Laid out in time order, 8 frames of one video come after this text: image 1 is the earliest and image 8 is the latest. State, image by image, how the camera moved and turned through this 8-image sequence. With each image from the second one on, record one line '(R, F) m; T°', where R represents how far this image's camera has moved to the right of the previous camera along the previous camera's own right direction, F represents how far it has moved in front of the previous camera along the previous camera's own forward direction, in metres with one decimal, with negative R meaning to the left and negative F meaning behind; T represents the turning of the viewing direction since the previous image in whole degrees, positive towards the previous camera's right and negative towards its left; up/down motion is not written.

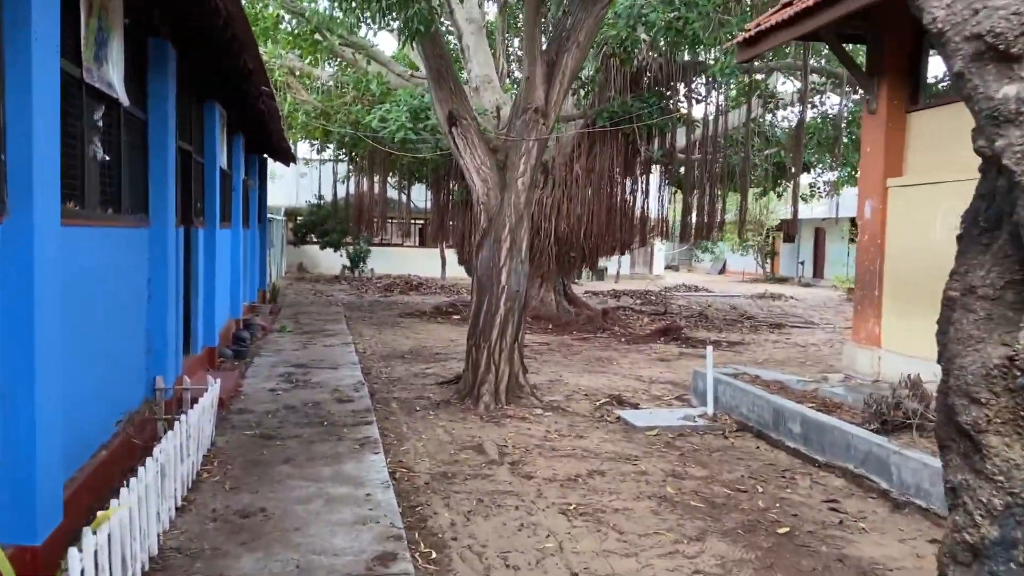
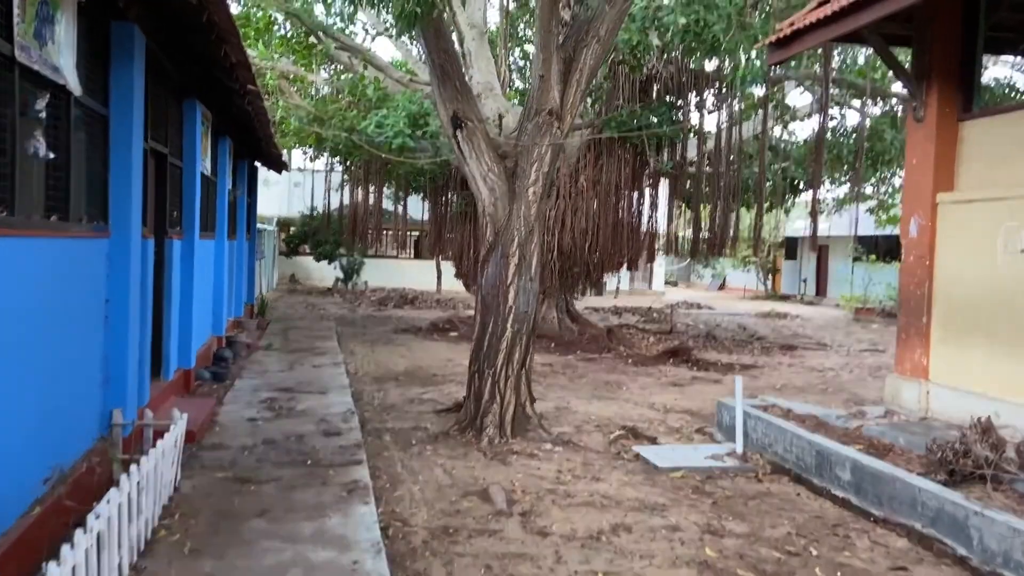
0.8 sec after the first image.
(-0.1, +0.6) m; 0°
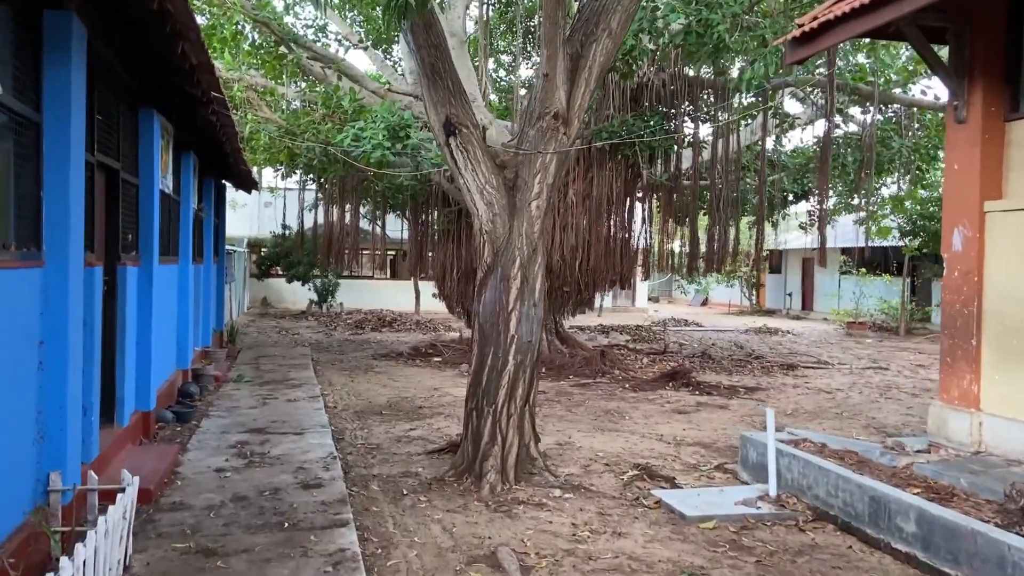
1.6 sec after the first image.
(-0.2, +0.6) m; +2°
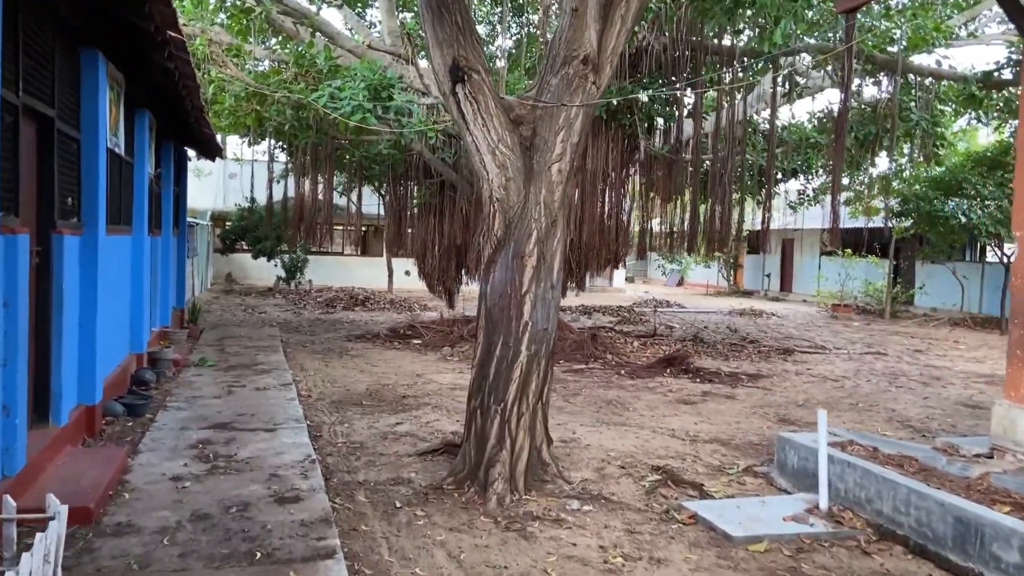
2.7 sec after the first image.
(-0.2, +0.8) m; +2°
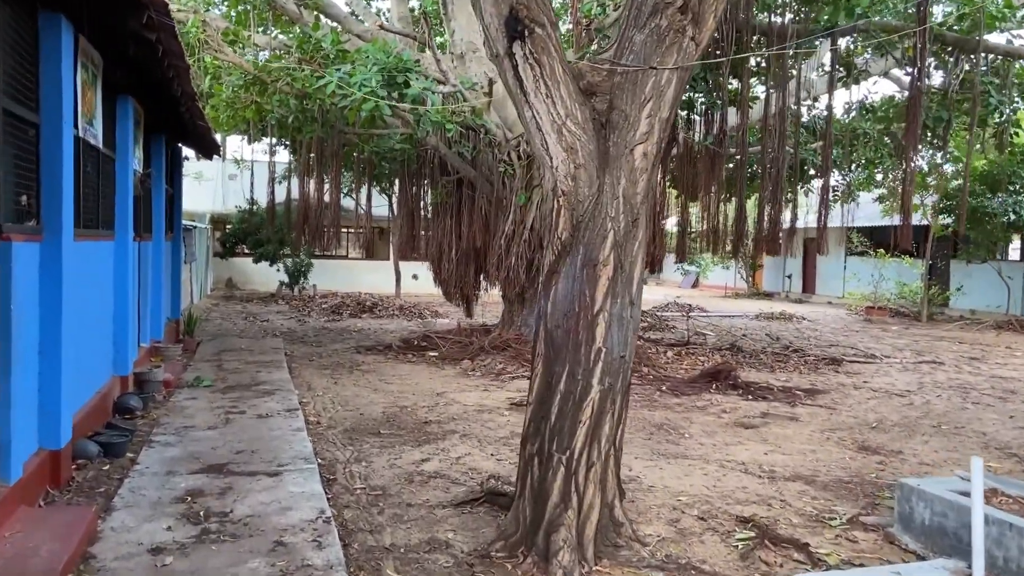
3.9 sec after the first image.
(-0.3, +0.9) m; 0°
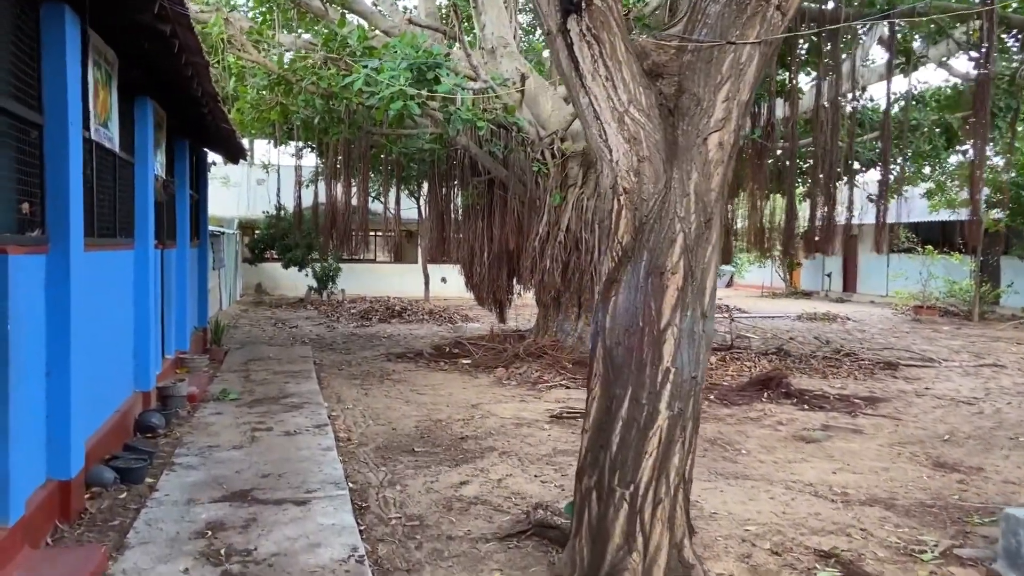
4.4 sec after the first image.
(-0.1, +0.4) m; -2°
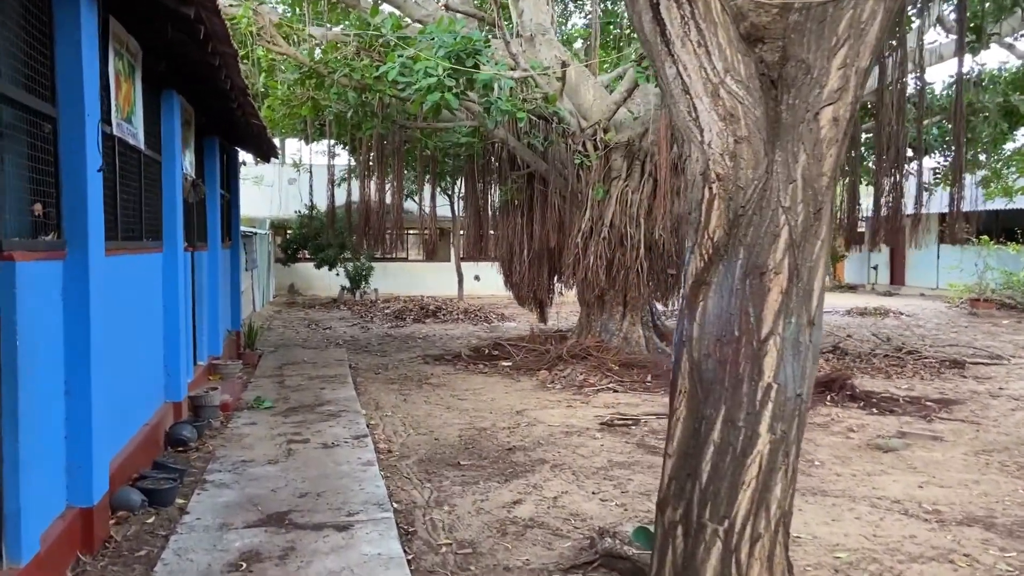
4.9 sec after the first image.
(-0.1, +0.4) m; -2°
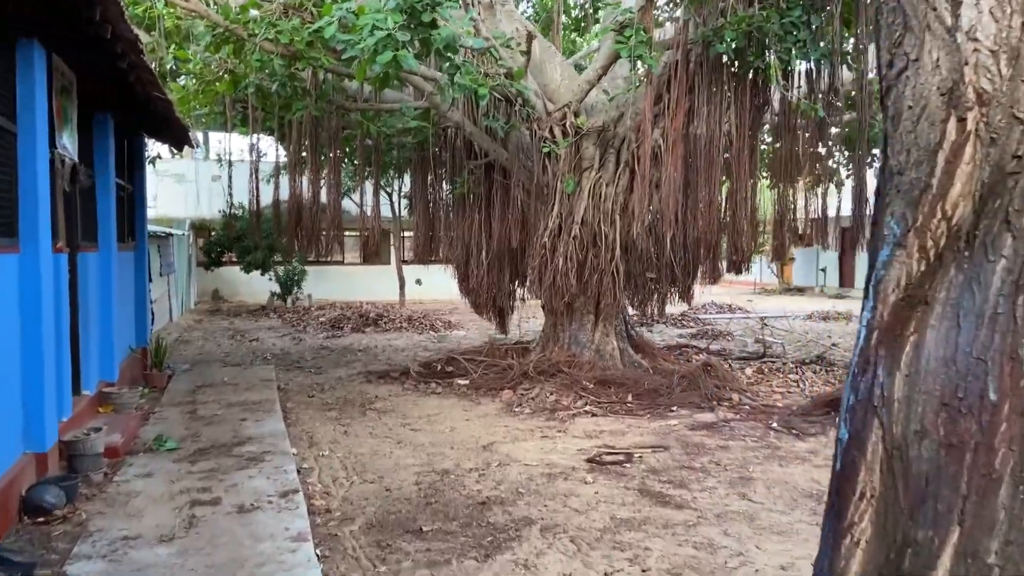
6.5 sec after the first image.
(-0.2, +1.2) m; +5°
